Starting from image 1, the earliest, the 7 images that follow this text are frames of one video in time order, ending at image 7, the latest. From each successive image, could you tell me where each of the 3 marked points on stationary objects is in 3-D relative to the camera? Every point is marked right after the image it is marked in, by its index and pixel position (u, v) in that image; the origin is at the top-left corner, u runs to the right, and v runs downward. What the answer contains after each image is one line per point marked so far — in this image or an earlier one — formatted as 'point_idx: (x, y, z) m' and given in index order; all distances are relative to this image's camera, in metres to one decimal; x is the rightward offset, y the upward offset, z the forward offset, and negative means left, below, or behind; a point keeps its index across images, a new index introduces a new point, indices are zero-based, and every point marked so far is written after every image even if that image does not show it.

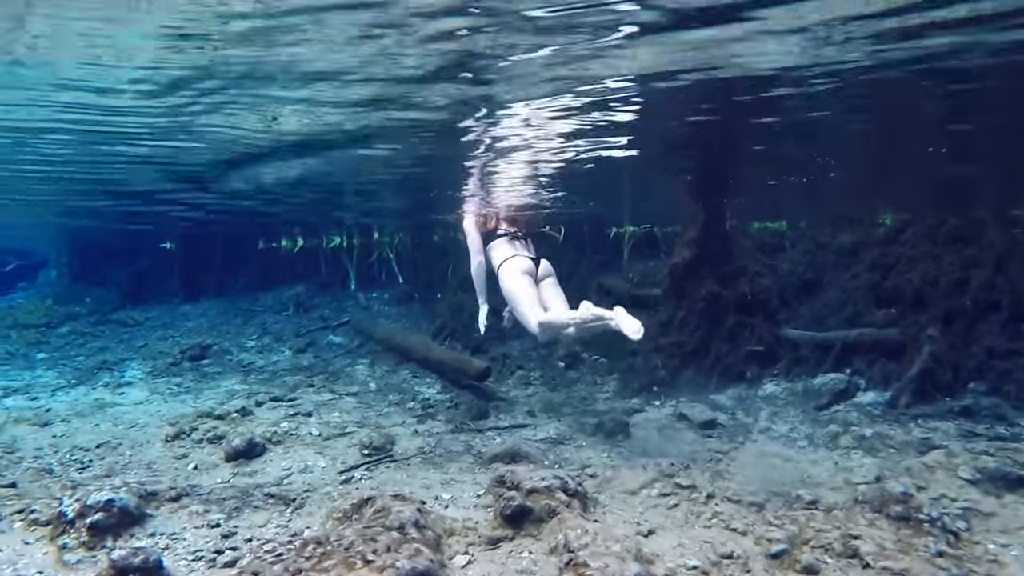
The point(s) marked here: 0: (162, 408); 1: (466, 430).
0: (-5.3, -1.8, +10.5) m
1: (-0.6, -1.9, +9.3) m
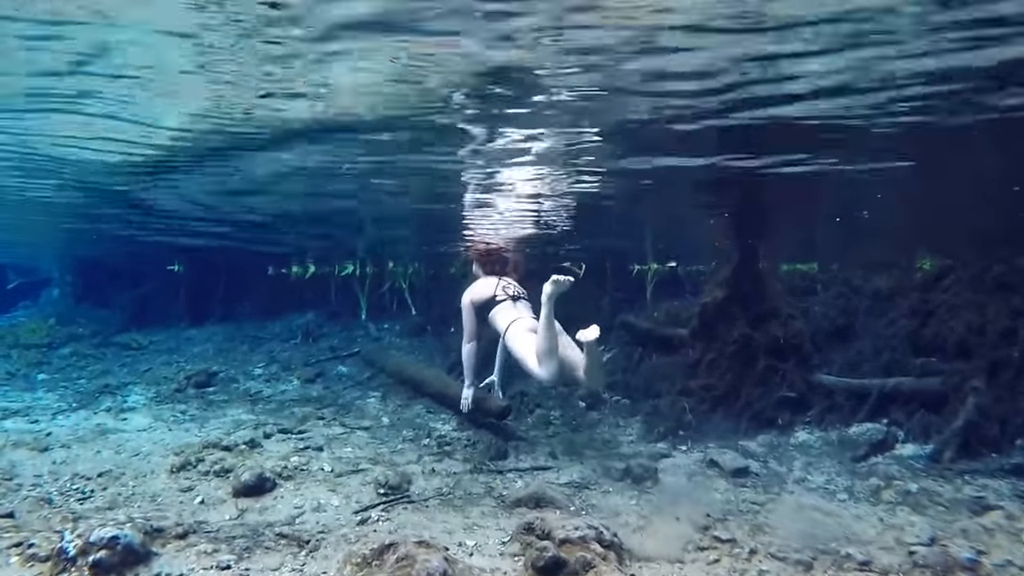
0: (-5.0, -2.2, +10.1) m
1: (-0.3, -2.3, +8.8) m
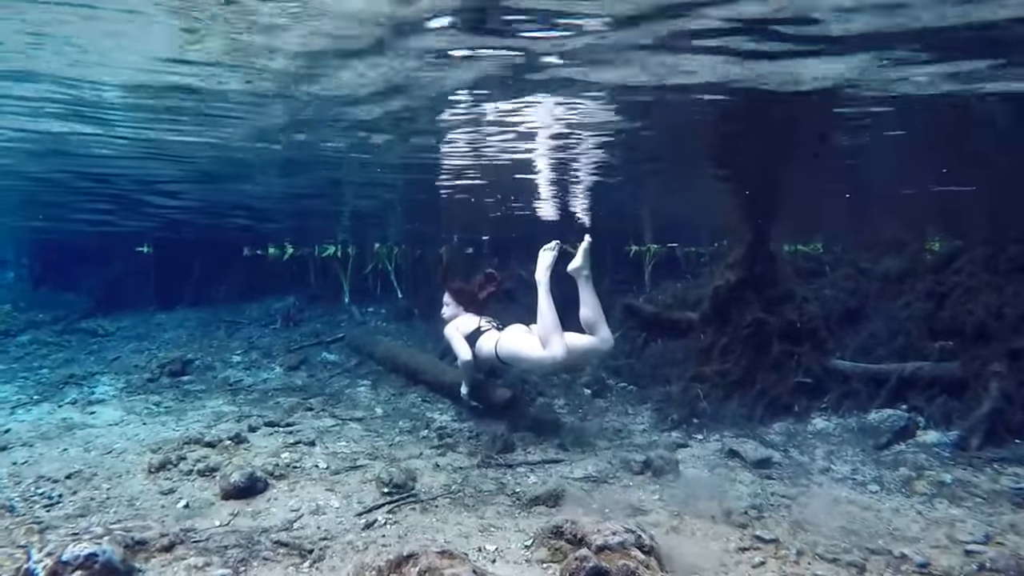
0: (-5.0, -1.9, +9.3) m
1: (-0.2, -2.1, +8.3) m
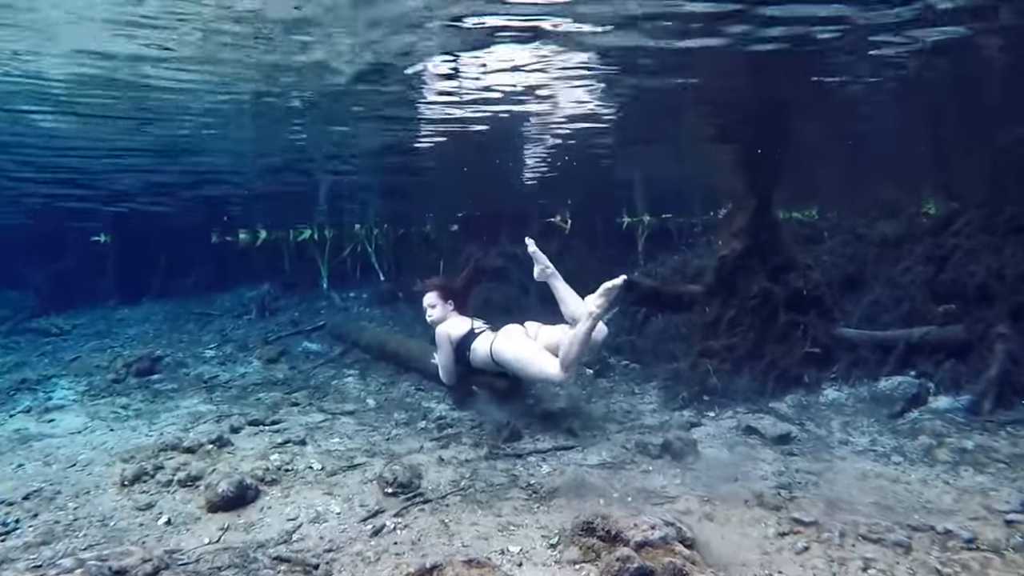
0: (-4.9, -1.9, +8.5) m
1: (-0.1, -1.9, +7.8) m
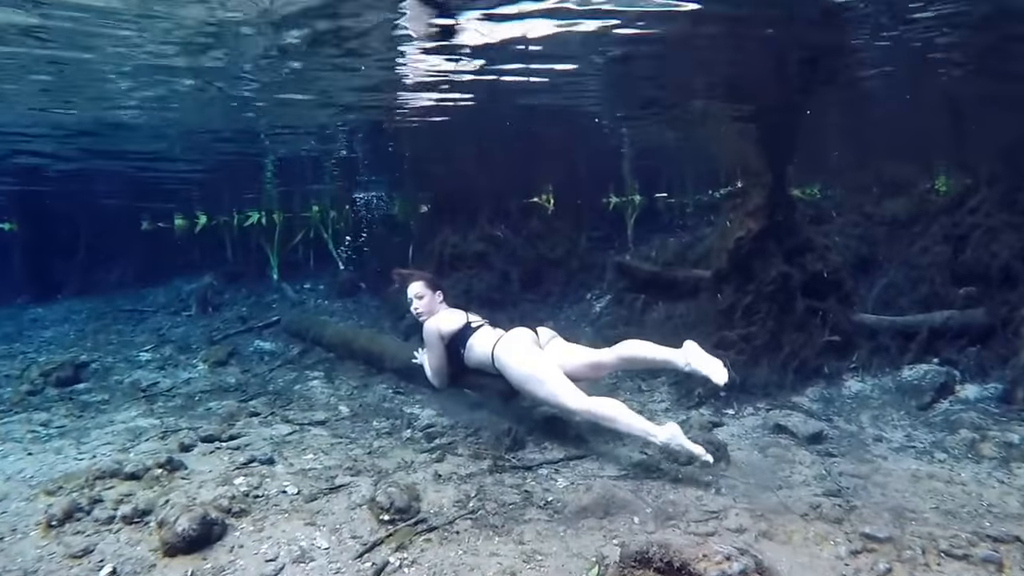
0: (-4.9, -1.8, +7.1) m
1: (0.0, -1.8, +6.8) m
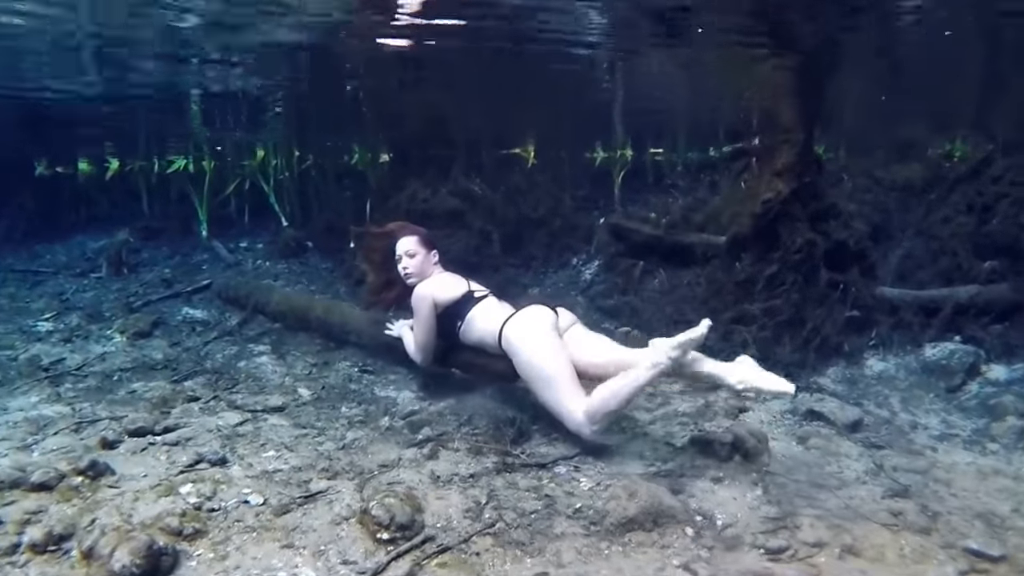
0: (-4.8, -1.4, +5.4) m
1: (+0.1, -1.5, +5.7) m
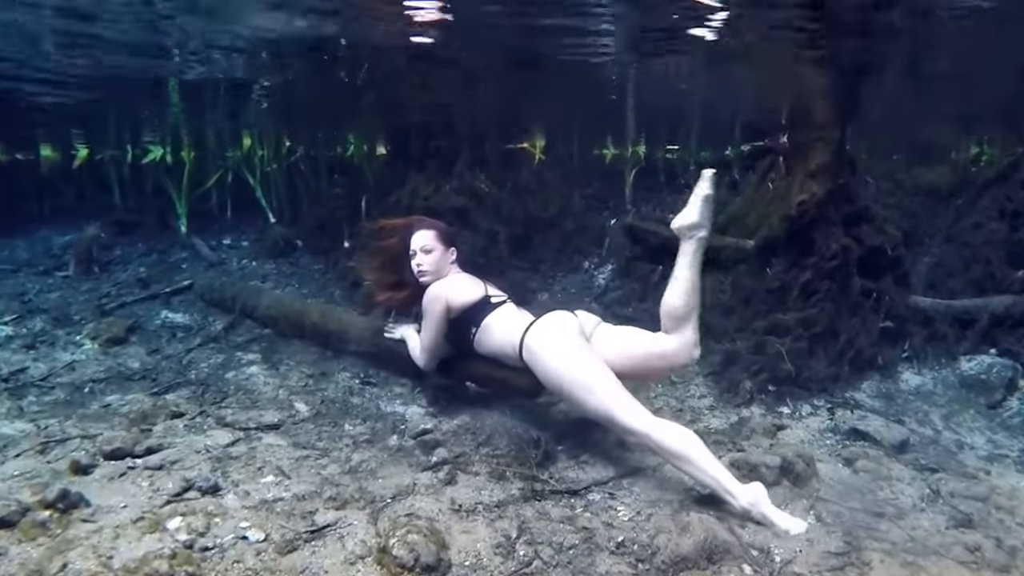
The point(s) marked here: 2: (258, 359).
0: (-4.6, -1.4, +4.6) m
1: (+0.3, -1.5, +5.2) m
2: (-2.7, -0.7, +7.4) m
